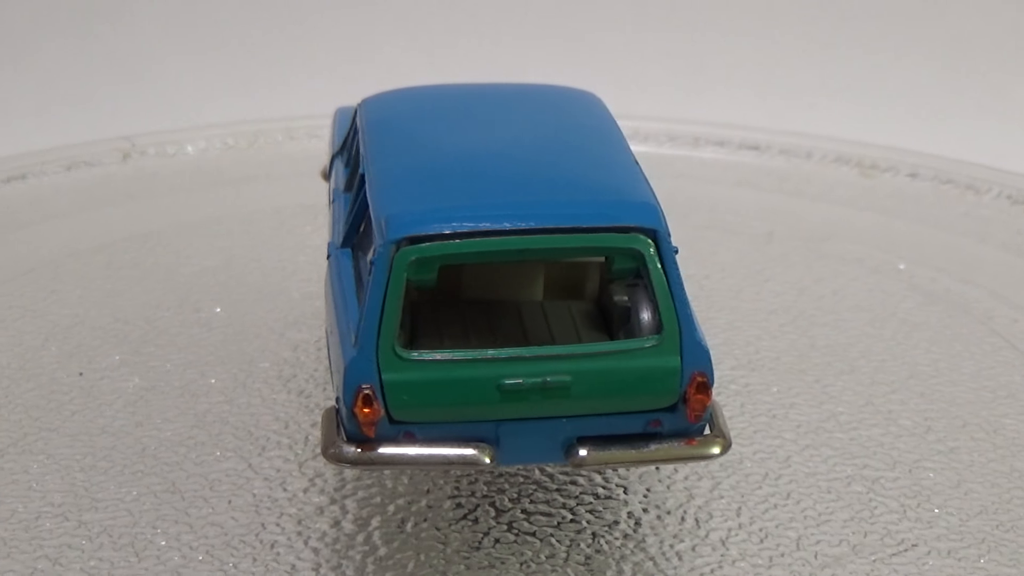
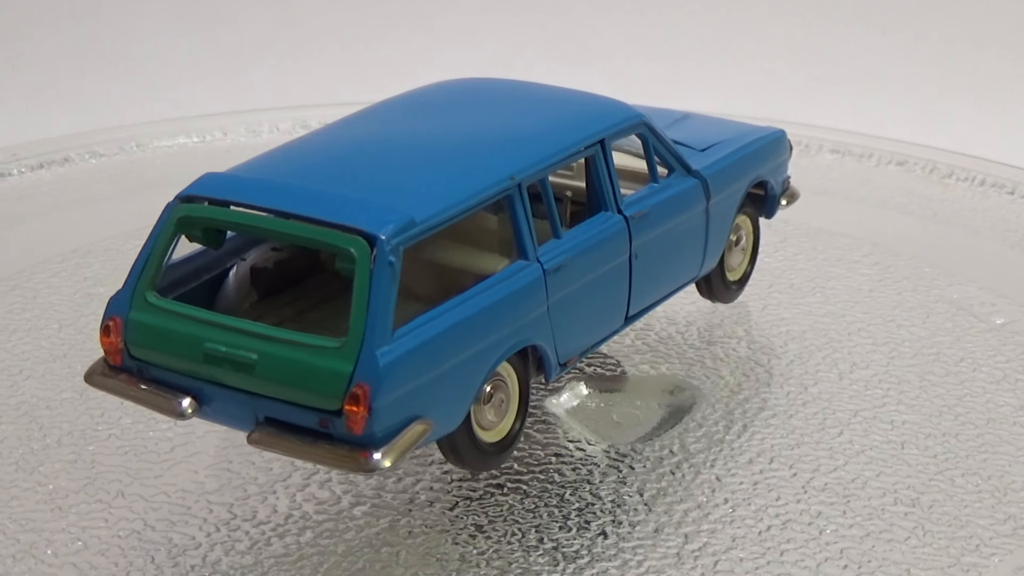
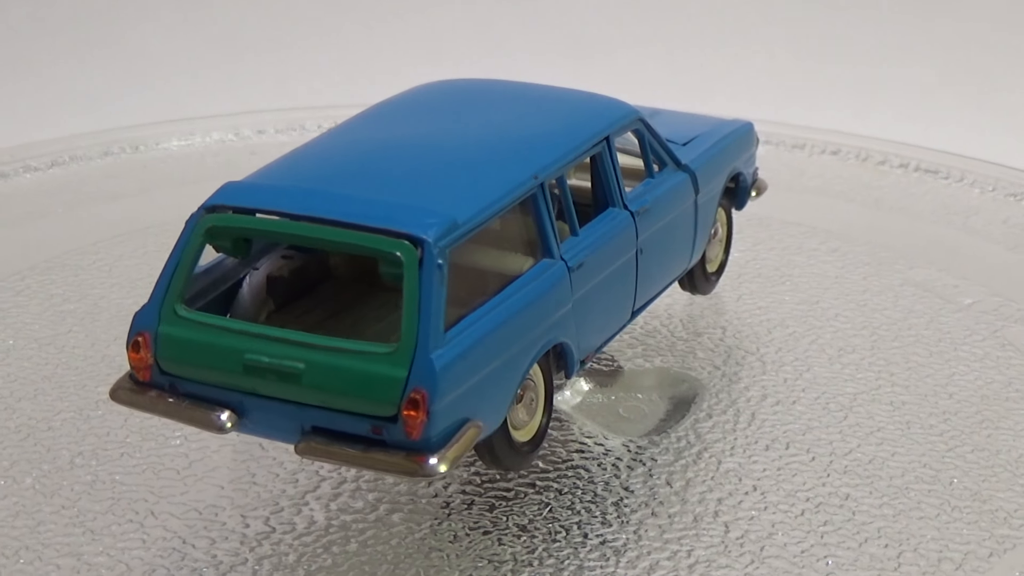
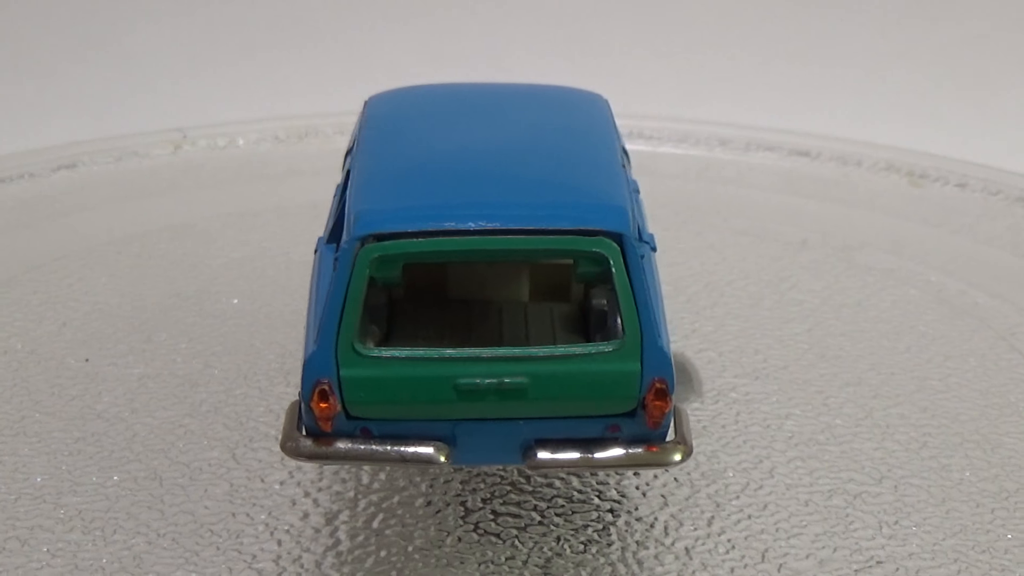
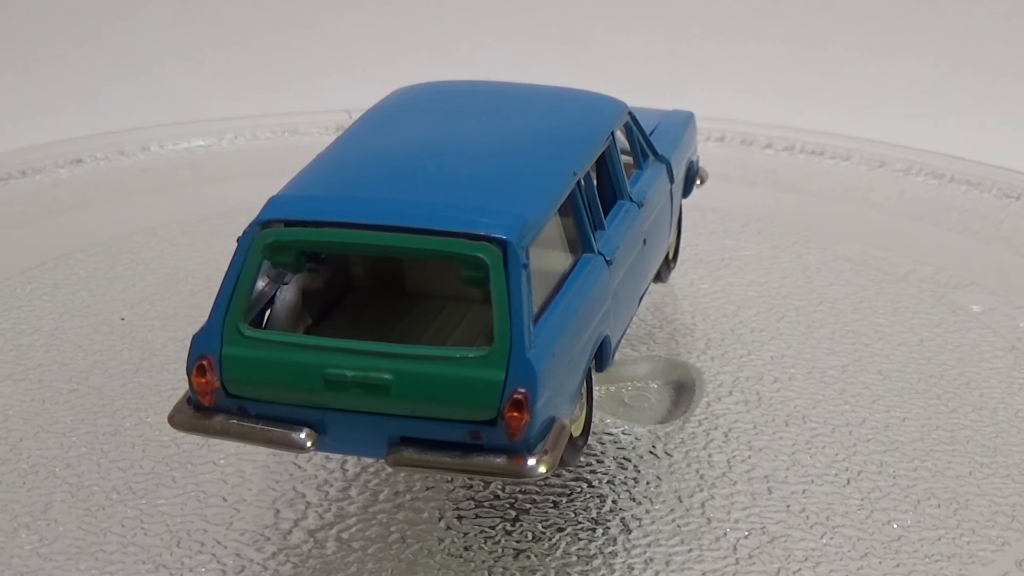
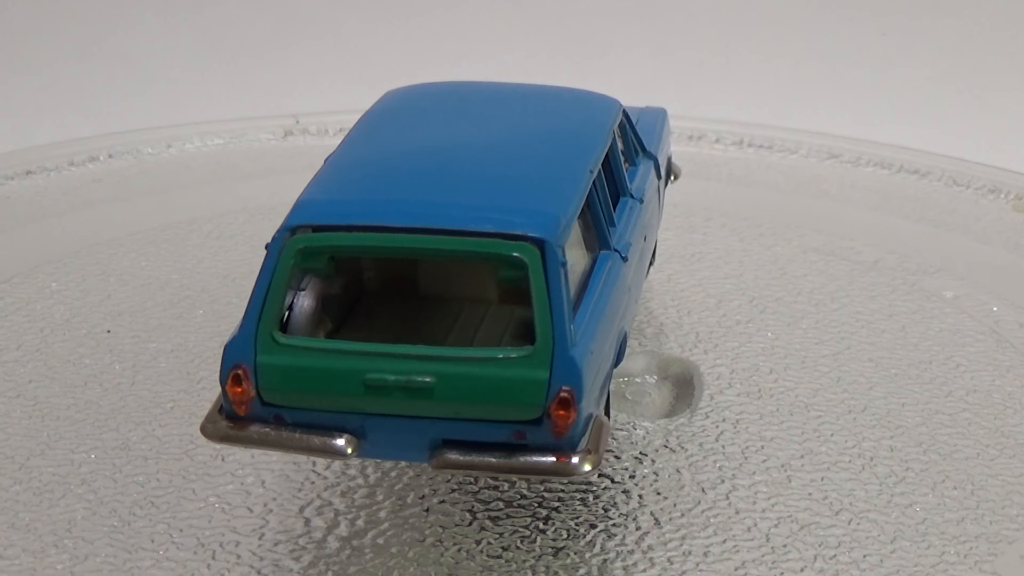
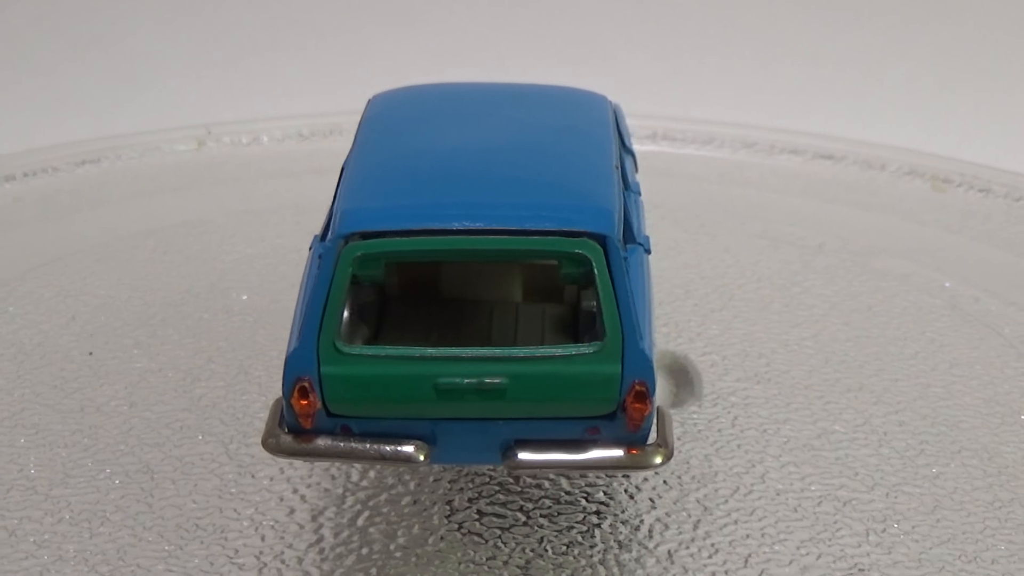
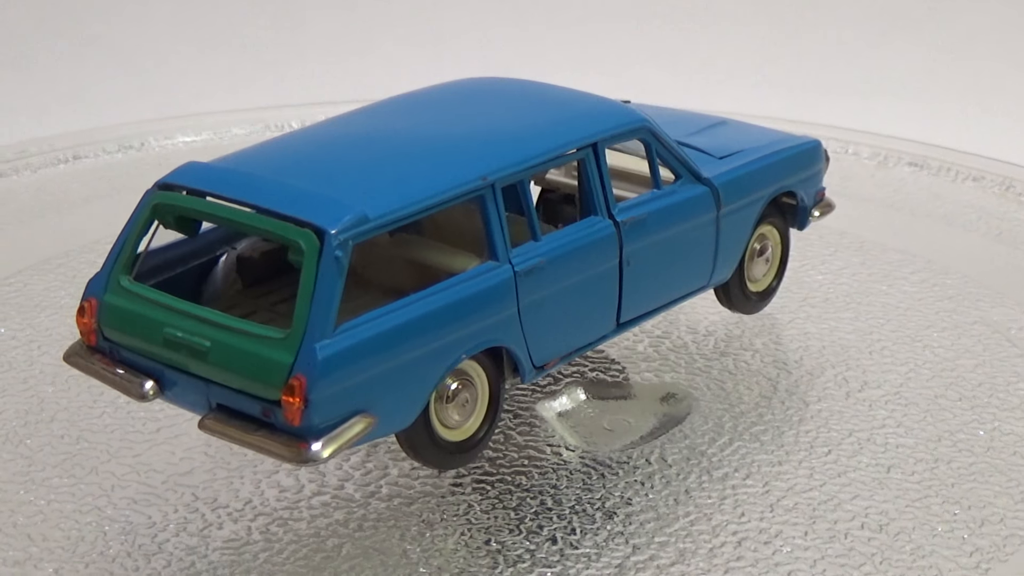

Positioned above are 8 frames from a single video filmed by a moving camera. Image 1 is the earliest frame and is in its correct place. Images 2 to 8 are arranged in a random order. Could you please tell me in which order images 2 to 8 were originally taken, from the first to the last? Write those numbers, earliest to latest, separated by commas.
4, 7, 6, 5, 3, 2, 8
